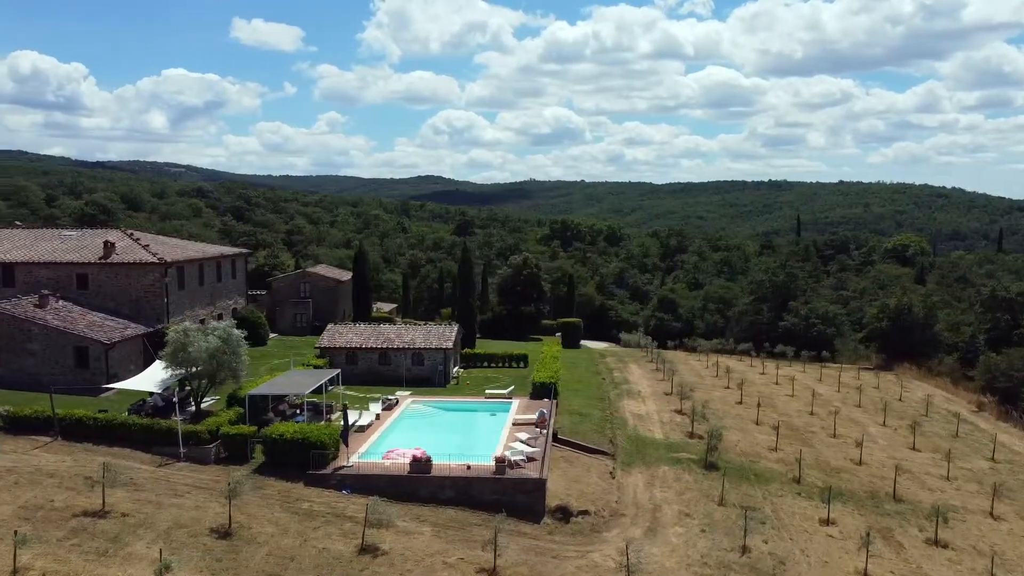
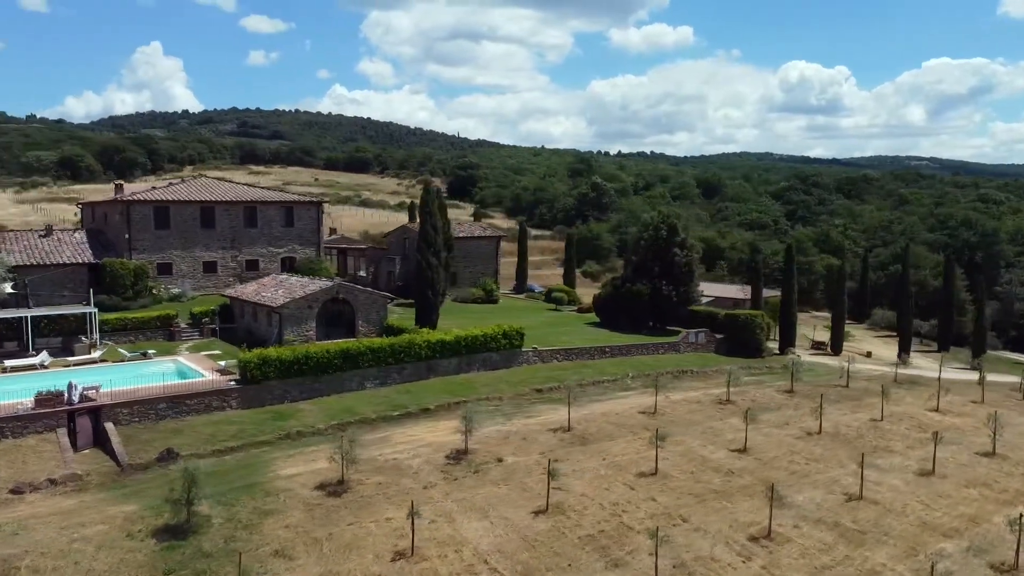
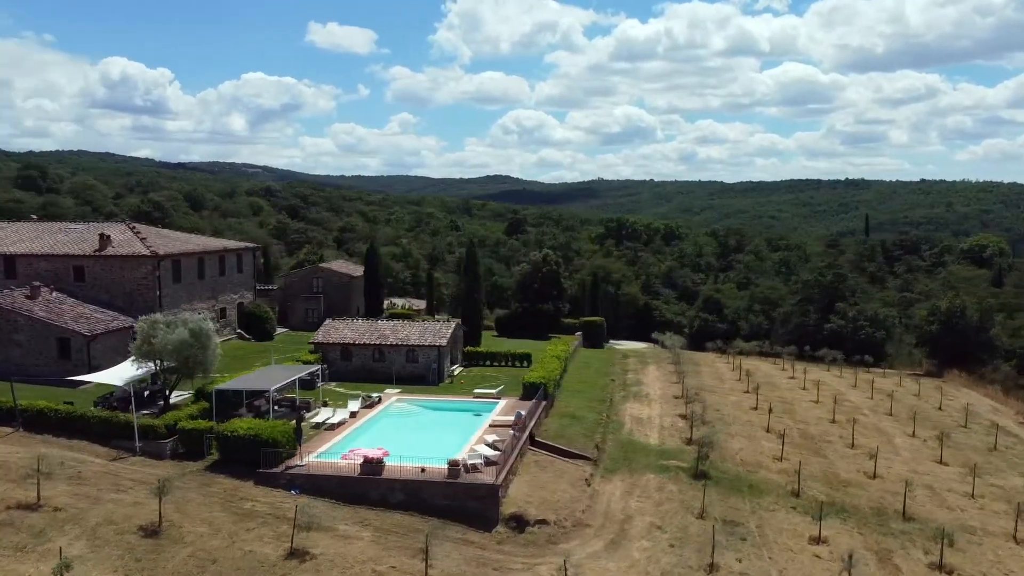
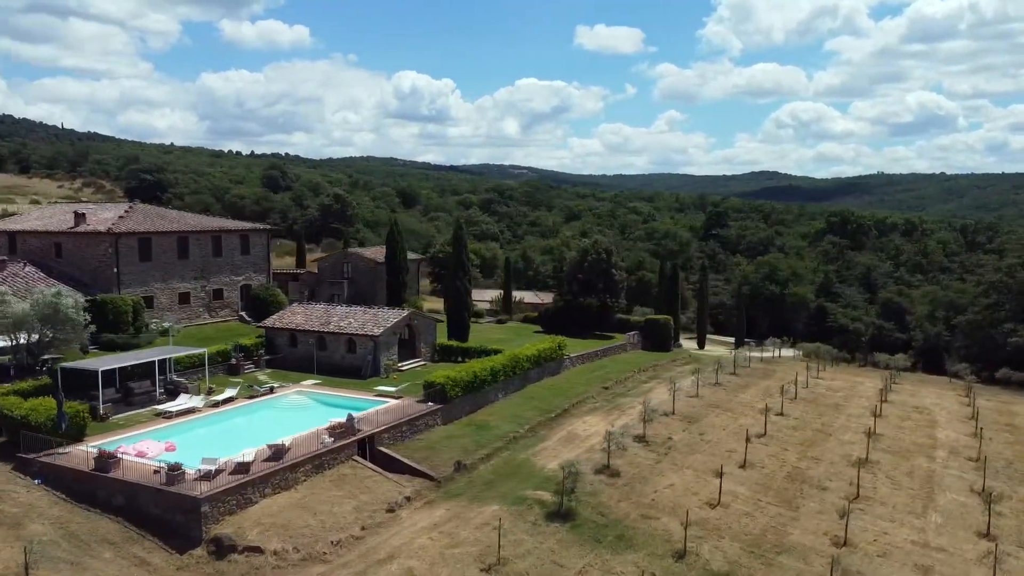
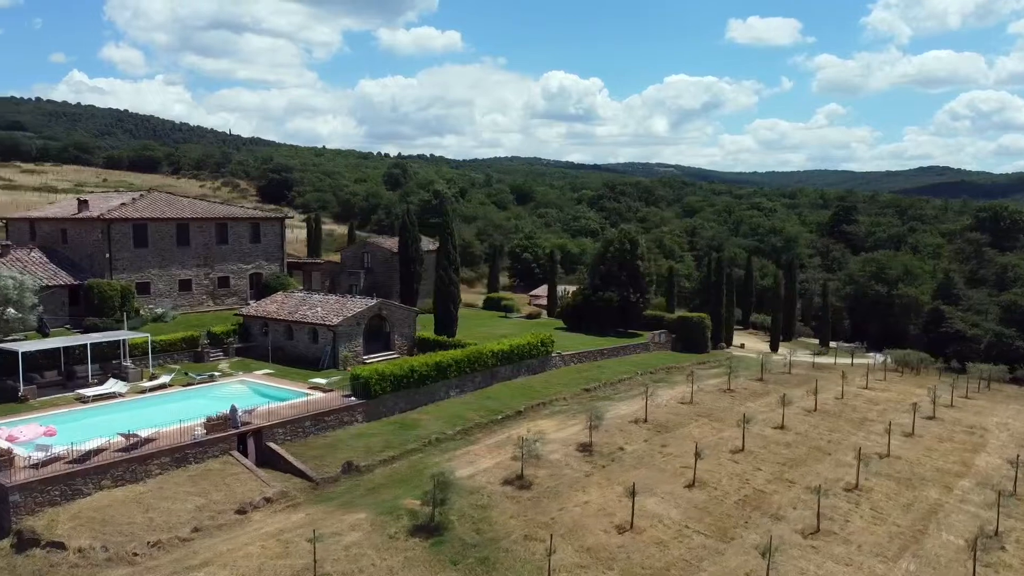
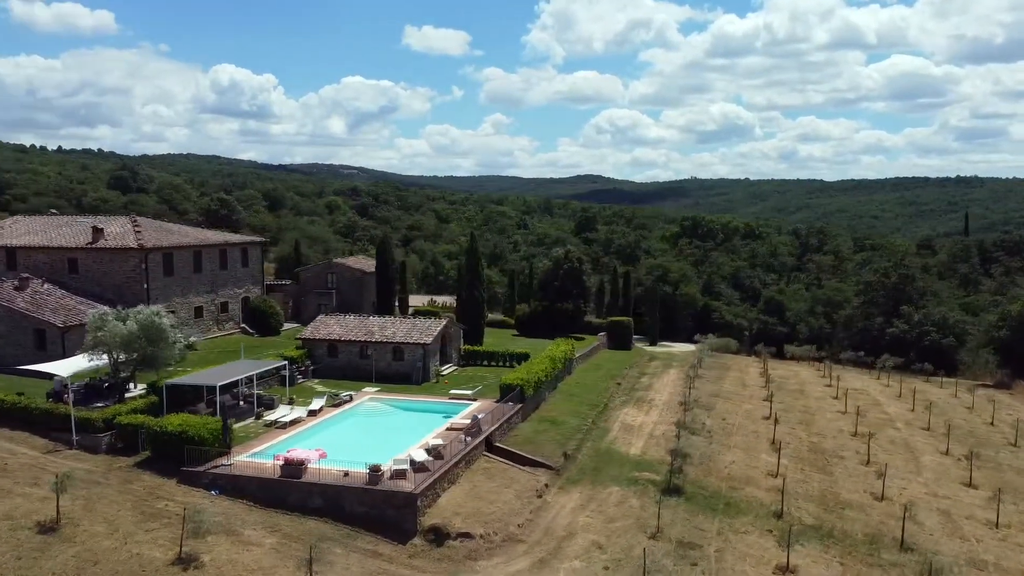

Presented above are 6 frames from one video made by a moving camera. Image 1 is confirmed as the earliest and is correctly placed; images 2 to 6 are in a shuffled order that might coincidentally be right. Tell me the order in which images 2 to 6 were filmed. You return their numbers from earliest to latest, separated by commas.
3, 6, 4, 5, 2
